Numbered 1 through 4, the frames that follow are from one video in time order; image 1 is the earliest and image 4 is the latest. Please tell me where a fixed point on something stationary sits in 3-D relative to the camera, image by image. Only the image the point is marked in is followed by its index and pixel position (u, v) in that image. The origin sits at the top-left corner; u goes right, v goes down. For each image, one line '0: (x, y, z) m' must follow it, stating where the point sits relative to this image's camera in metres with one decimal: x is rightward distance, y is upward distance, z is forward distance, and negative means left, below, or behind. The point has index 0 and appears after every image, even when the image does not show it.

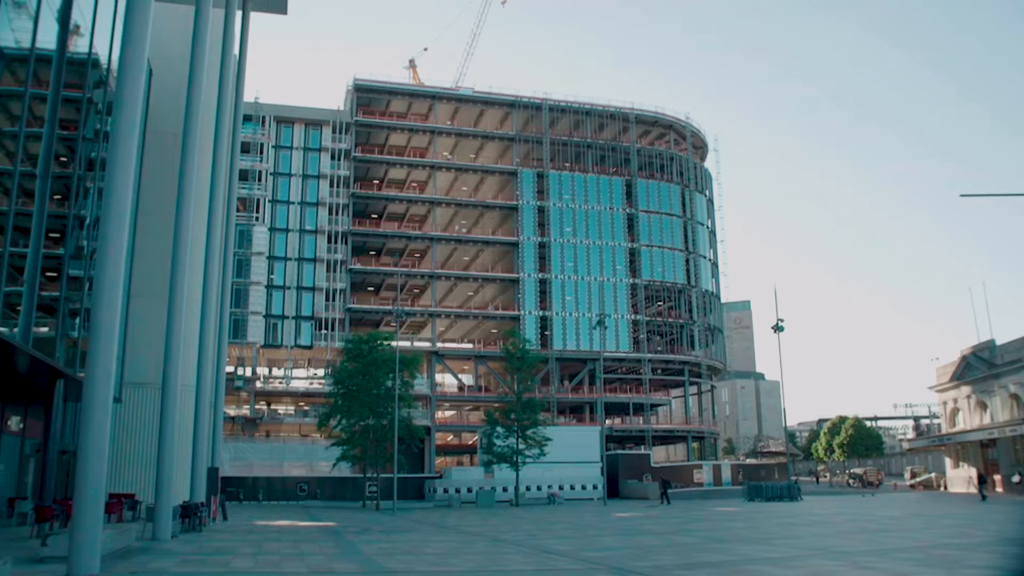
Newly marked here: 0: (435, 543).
0: (-1.9, -5.4, +17.5) m
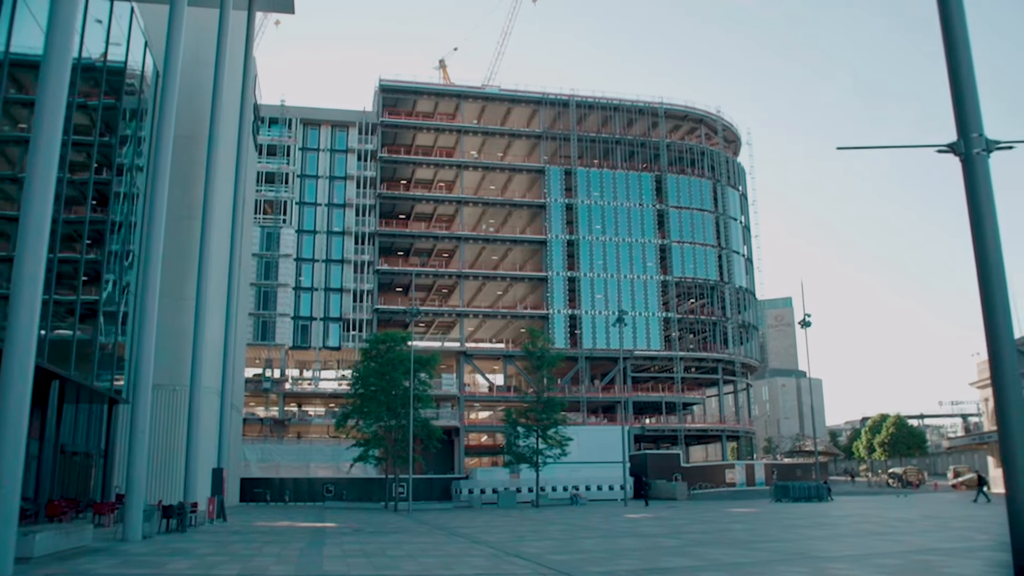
0: (-2.3, -5.2, +17.0) m
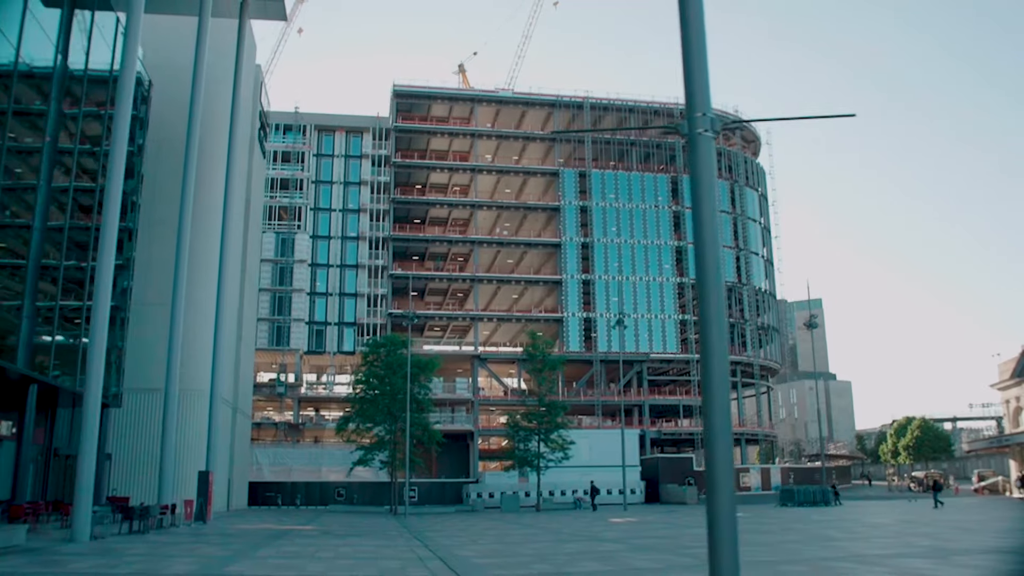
0: (-3.4, -5.3, +16.9) m
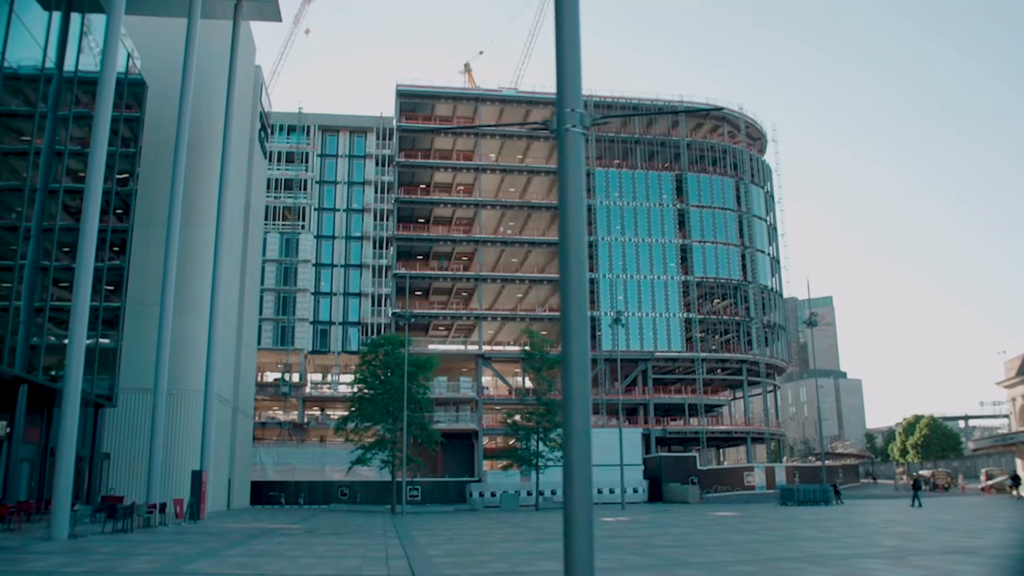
0: (-3.8, -5.3, +16.9) m
